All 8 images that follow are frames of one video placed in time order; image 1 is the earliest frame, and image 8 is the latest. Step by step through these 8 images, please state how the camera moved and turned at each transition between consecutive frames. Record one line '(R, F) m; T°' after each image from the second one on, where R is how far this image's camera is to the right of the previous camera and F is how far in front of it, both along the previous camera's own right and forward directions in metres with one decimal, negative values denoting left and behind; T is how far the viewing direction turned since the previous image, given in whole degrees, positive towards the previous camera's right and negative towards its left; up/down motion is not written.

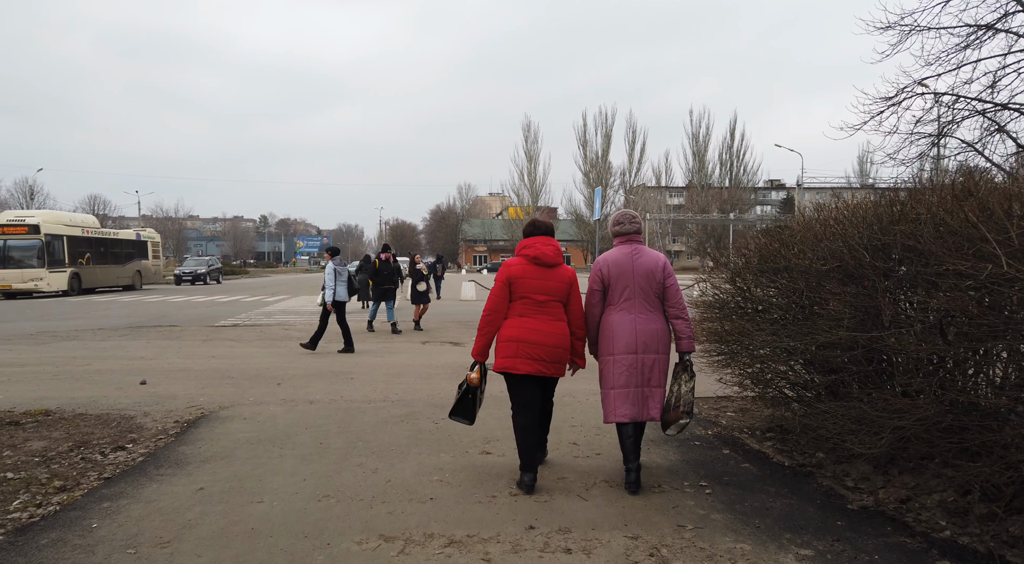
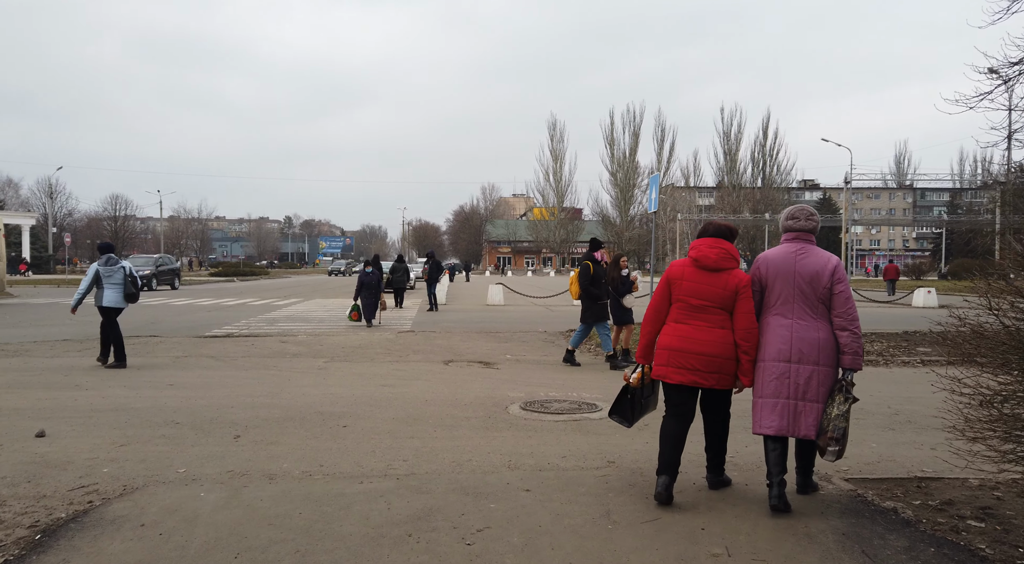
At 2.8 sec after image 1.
(-0.3, +2.7) m; -2°
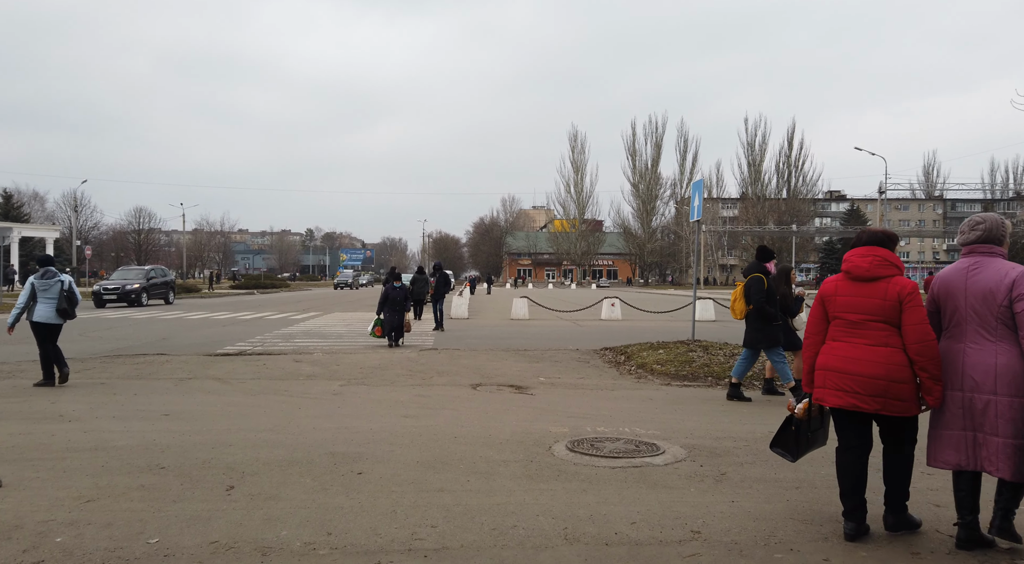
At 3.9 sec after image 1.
(-0.2, +1.1) m; -2°
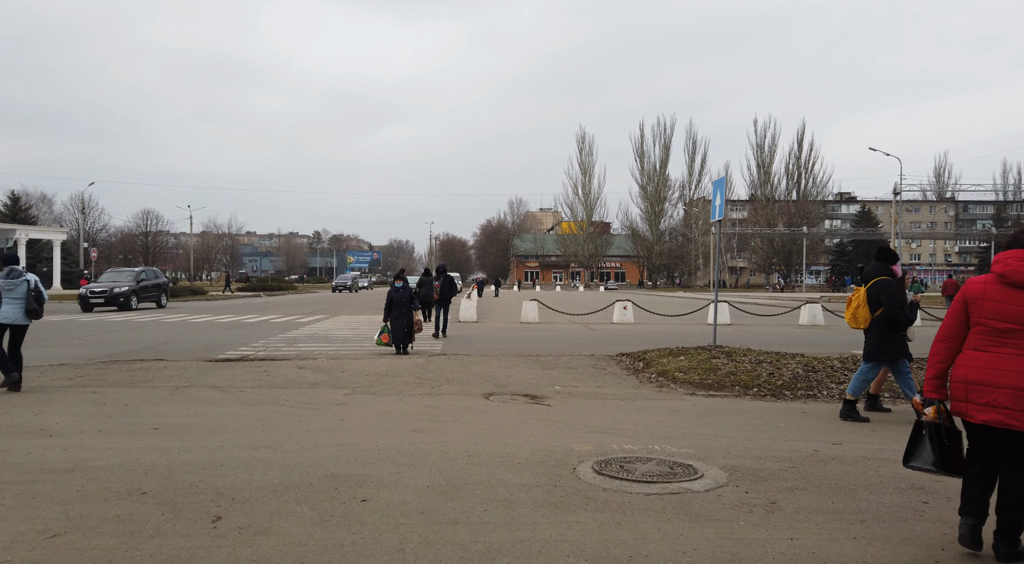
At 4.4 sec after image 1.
(-0.1, +0.6) m; -1°
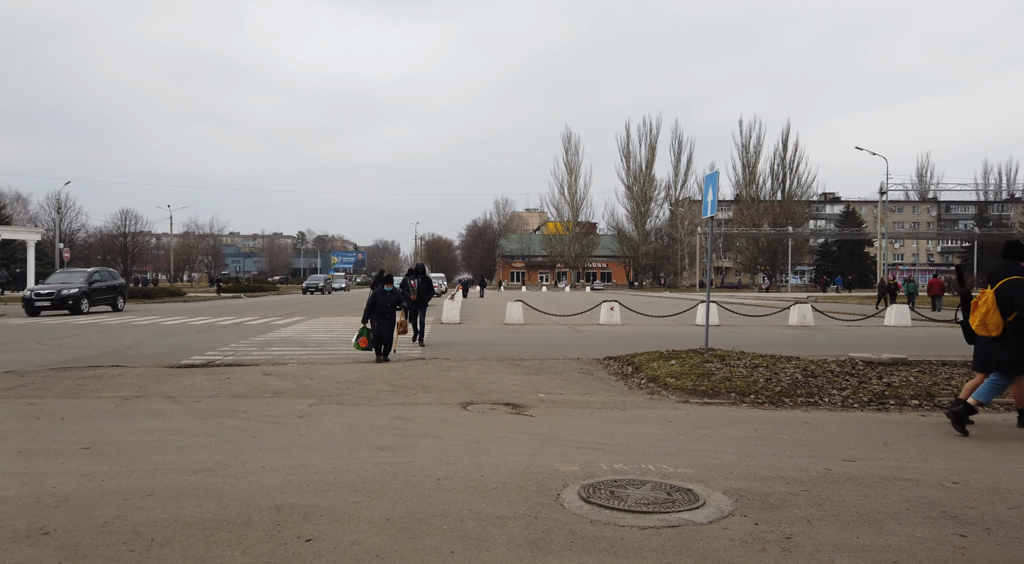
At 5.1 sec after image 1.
(+0.1, +0.7) m; +1°
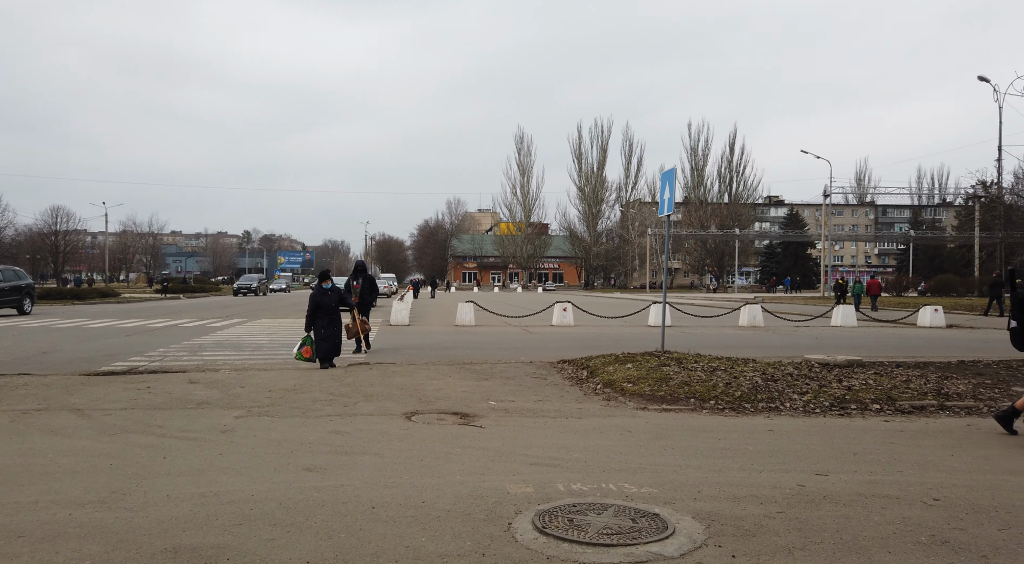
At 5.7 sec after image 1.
(0.0, +0.6) m; +4°
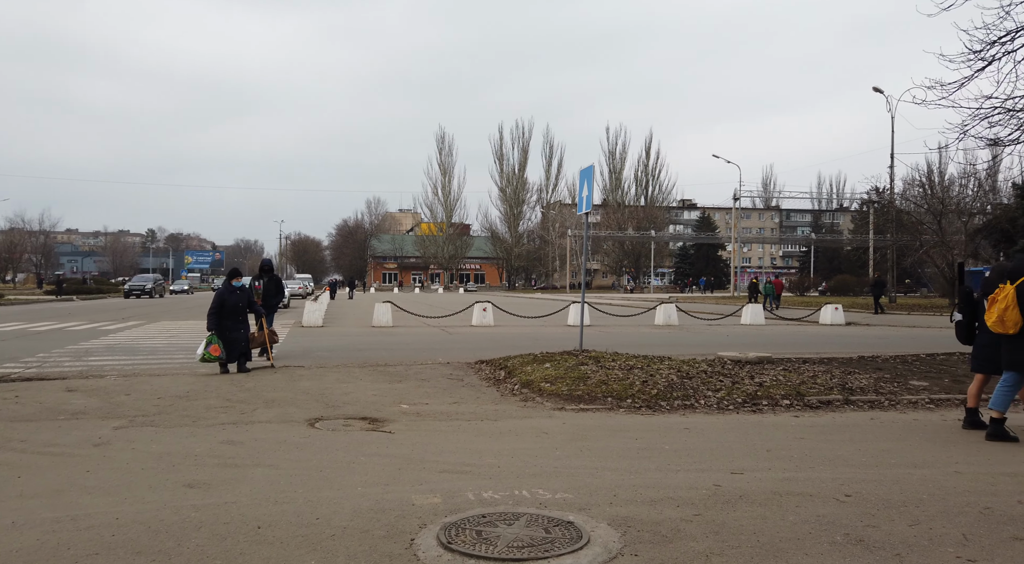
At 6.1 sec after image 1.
(+0.1, +0.3) m; +6°
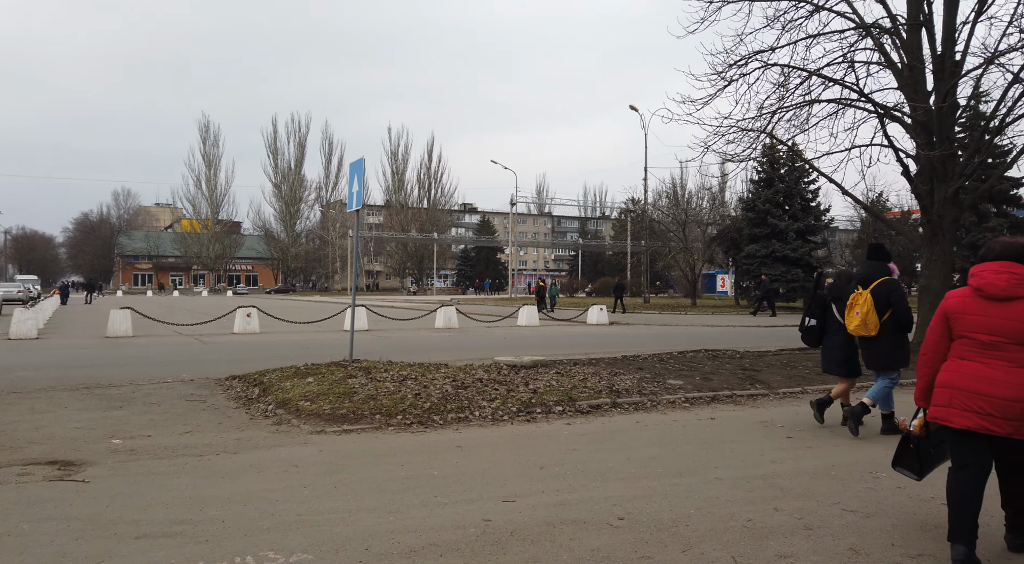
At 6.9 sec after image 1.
(+0.3, +0.8) m; +17°
